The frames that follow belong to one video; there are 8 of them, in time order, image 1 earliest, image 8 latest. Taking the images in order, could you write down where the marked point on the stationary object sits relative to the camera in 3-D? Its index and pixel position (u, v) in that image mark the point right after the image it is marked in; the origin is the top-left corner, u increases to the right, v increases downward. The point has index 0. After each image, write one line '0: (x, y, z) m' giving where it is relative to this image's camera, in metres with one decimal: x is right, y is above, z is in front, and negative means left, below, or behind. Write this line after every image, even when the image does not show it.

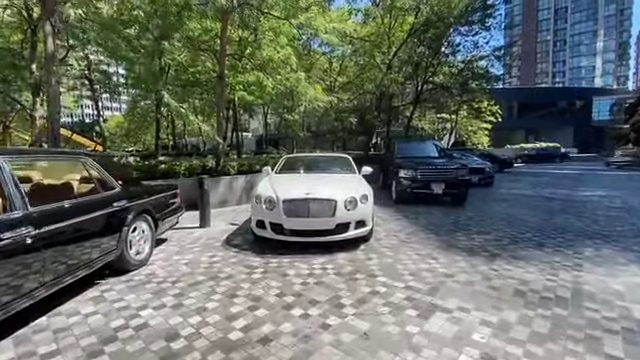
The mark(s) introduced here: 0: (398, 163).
0: (+2.7, +0.6, +10.3) m
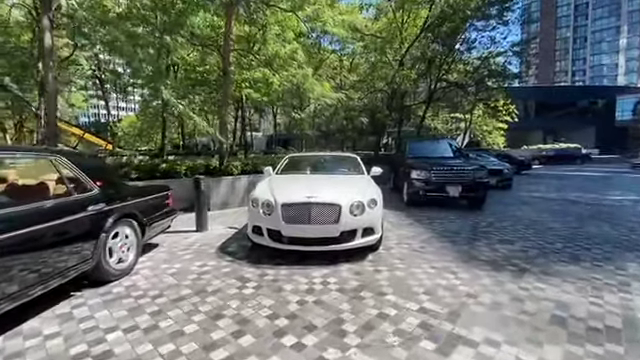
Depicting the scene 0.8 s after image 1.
0: (+2.9, +0.5, +9.7) m
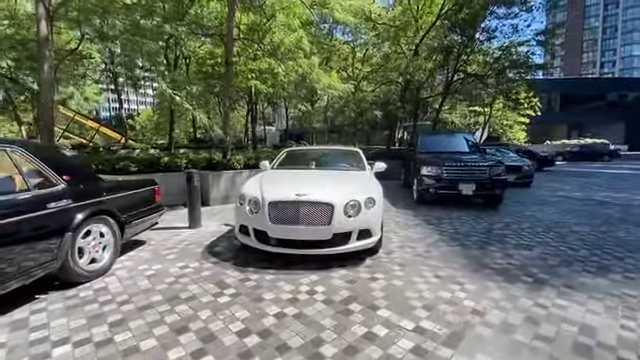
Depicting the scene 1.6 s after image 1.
0: (+3.0, +0.6, +9.1) m
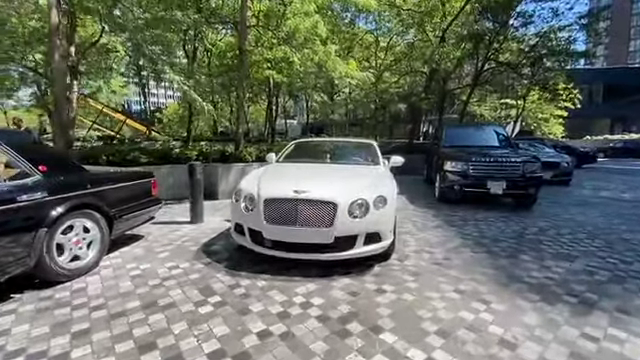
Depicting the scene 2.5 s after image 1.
0: (+3.4, +0.7, +8.3) m
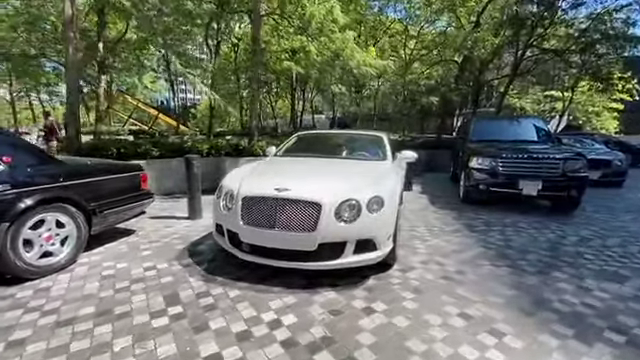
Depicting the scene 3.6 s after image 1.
0: (+3.7, +0.8, +7.4) m
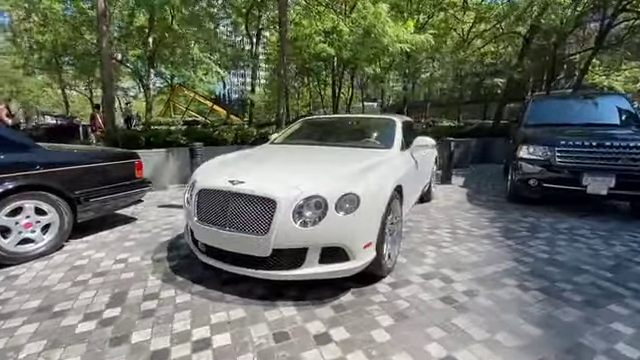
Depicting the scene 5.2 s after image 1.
0: (+4.1, +0.9, +6.1) m
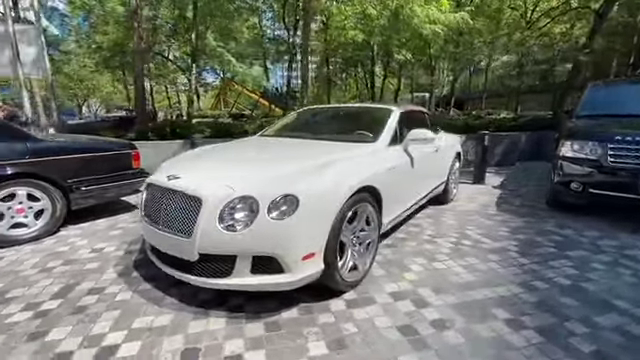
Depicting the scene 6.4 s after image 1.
0: (+4.1, +0.8, +5.0) m
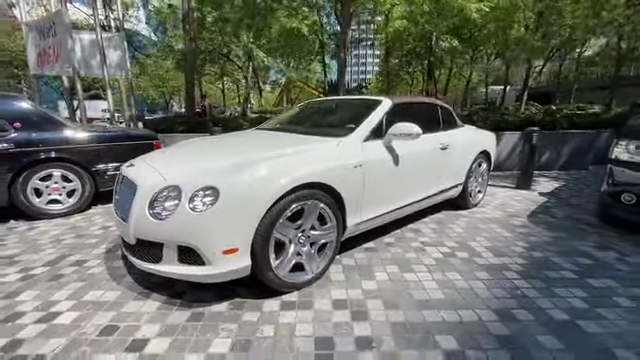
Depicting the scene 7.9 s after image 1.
0: (+4.1, +0.7, +3.9) m
